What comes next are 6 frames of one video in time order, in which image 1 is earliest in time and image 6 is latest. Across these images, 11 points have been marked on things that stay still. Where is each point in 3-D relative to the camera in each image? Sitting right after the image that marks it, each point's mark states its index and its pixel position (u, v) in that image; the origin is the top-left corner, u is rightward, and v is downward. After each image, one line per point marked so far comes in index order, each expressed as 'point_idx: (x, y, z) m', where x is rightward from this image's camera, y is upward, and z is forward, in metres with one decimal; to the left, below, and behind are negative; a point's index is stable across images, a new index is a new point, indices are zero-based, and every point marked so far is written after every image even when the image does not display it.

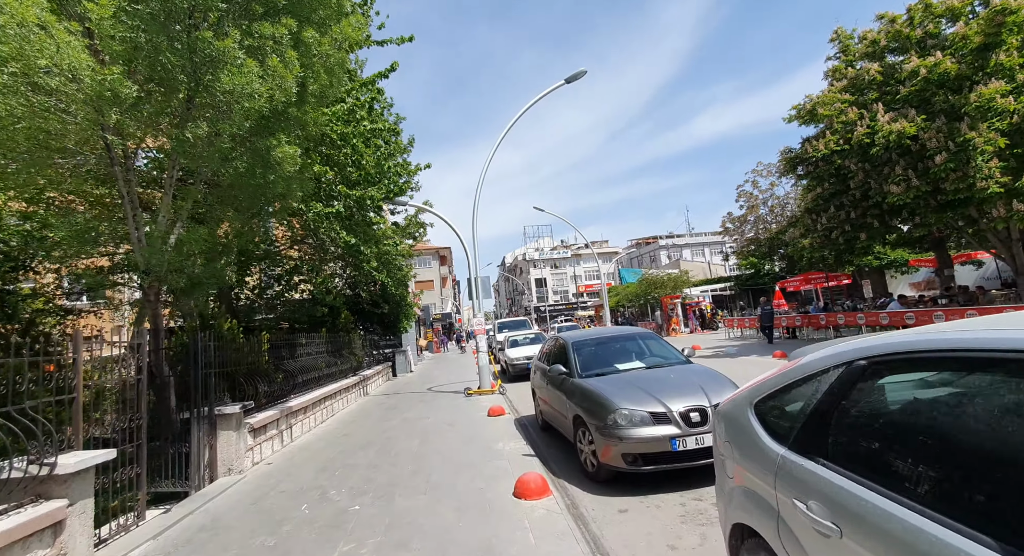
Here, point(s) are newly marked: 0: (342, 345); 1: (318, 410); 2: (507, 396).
0: (-4.7, -1.9, +13.6) m
1: (-3.6, -2.4, +9.1) m
2: (-0.1, -2.5, +10.6) m
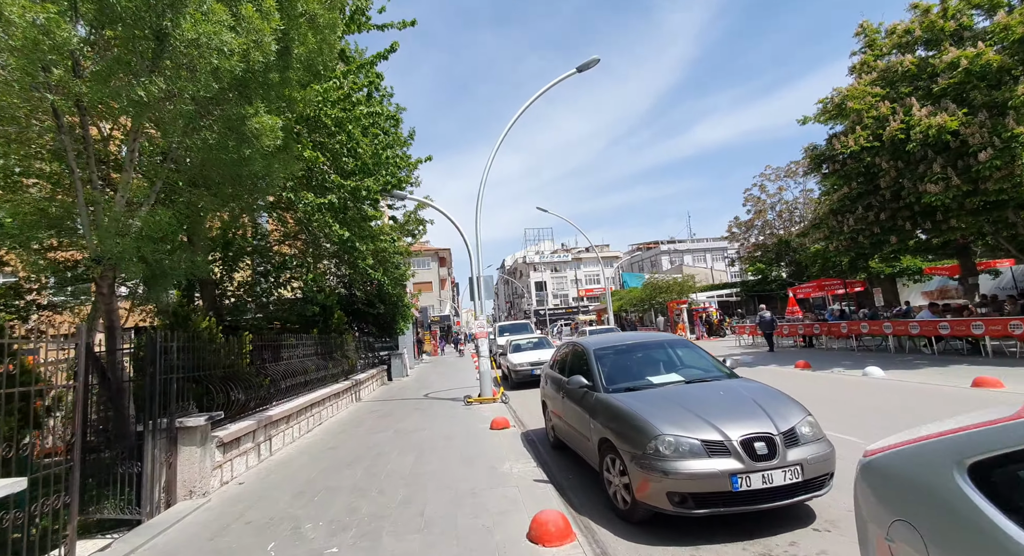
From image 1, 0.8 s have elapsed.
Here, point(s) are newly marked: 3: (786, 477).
0: (-4.7, -1.8, +12.8) m
1: (-3.5, -2.4, +8.3) m
2: (0.0, -2.5, +9.8) m
3: (+1.7, -1.2, +3.1) m
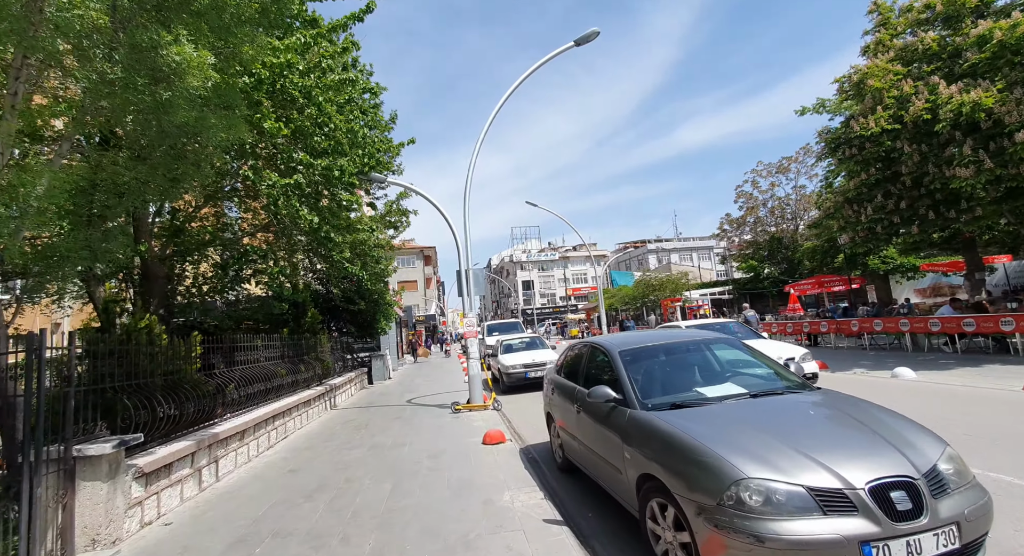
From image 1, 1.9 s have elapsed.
0: (-4.9, -1.7, +11.6) m
1: (-3.6, -2.2, +7.1) m
2: (-0.2, -2.4, +8.8) m
3: (+1.8, -1.1, +2.1) m
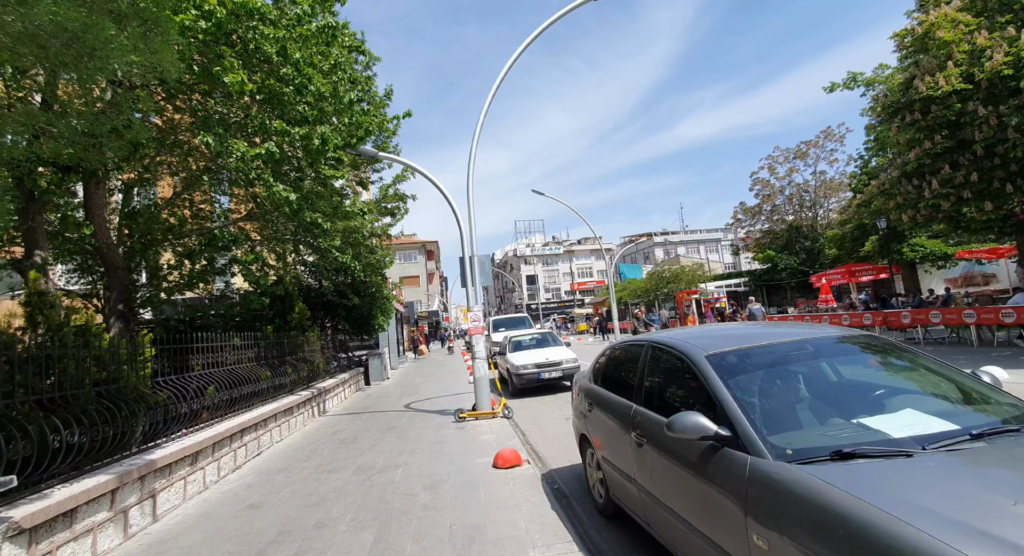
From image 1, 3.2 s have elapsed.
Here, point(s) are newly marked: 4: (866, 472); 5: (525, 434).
0: (-4.7, -1.5, +10.3) m
1: (-3.4, -2.1, +5.9) m
2: (+0.1, -2.2, +7.5) m
3: (+1.9, -0.9, +0.8) m
4: (+1.2, -0.7, +1.7) m
5: (+0.2, -2.1, +6.6) m
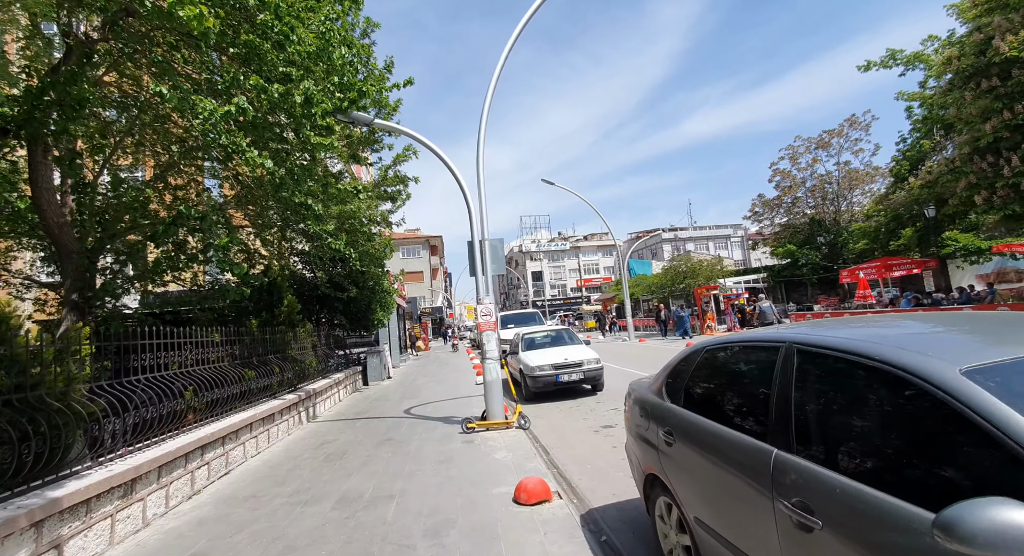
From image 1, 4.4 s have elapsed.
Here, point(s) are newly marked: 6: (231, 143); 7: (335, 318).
0: (-4.4, -1.3, +9.2) m
1: (-3.2, -1.9, +4.7) m
2: (+0.3, -2.0, +6.3) m
3: (+2.1, -0.8, -0.5) m
4: (+1.4, -0.5, +0.5) m
5: (+0.4, -1.9, +5.4) m
6: (-3.7, +1.8, +6.8) m
7: (-5.0, -1.1, +14.0) m
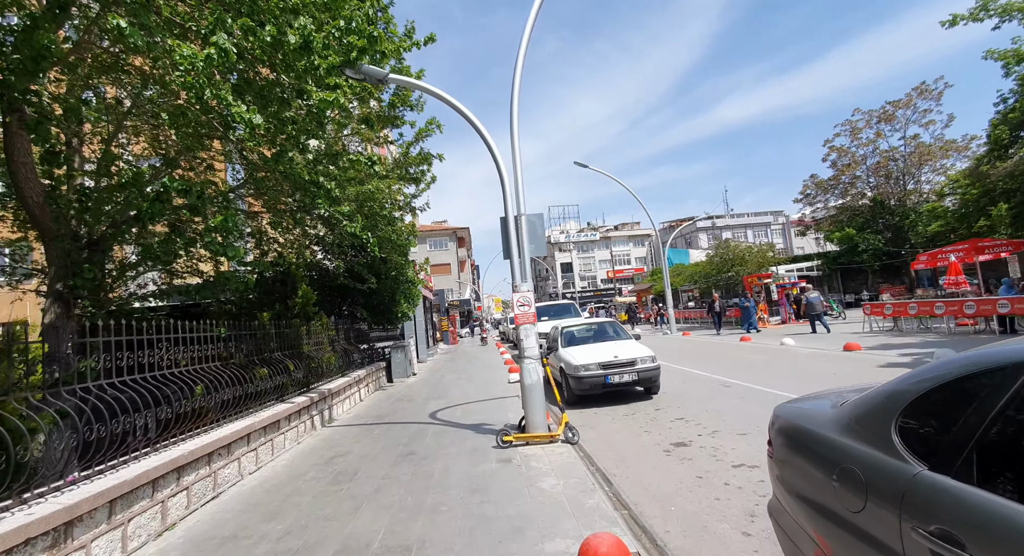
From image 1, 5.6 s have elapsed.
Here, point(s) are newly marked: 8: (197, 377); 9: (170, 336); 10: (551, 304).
0: (-3.8, -1.0, +8.2) m
1: (-2.8, -1.7, +3.7) m
2: (+0.8, -1.8, +5.1) m
3: (+2.2, -0.7, -1.8) m
4: (+1.6, -0.4, -0.9) m
5: (+0.8, -1.7, +4.1) m
6: (-3.3, +2.0, +5.7) m
7: (-4.1, -0.9, +13.1) m
8: (-3.7, -1.2, +5.8) m
9: (-3.8, -0.6, +5.5) m
10: (+1.3, -0.8, +15.9) m
